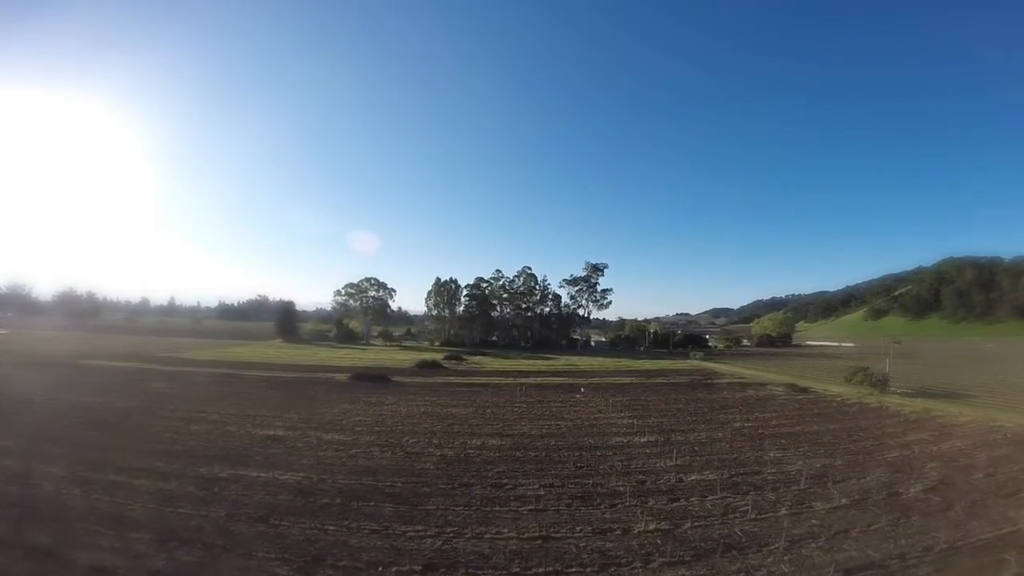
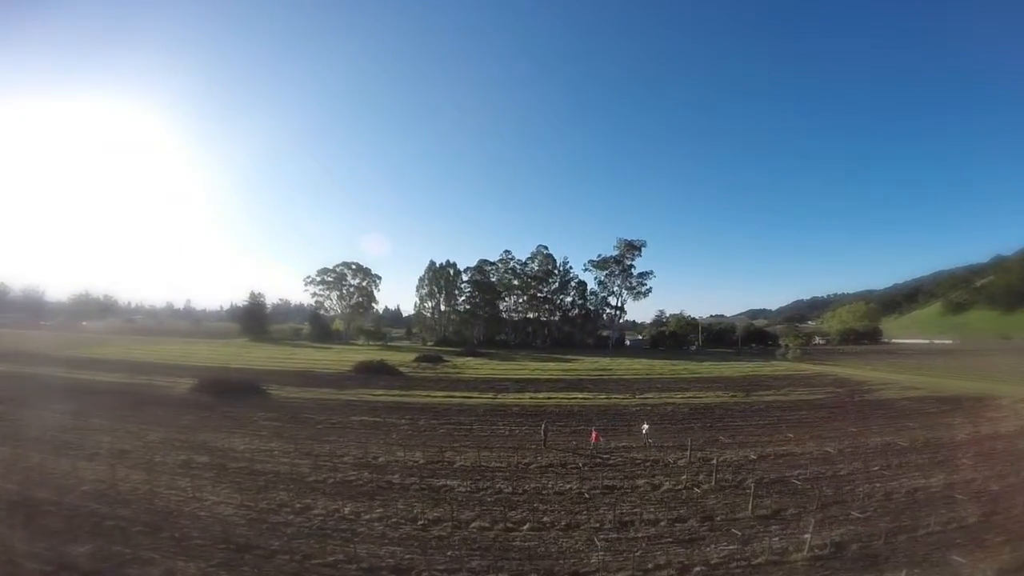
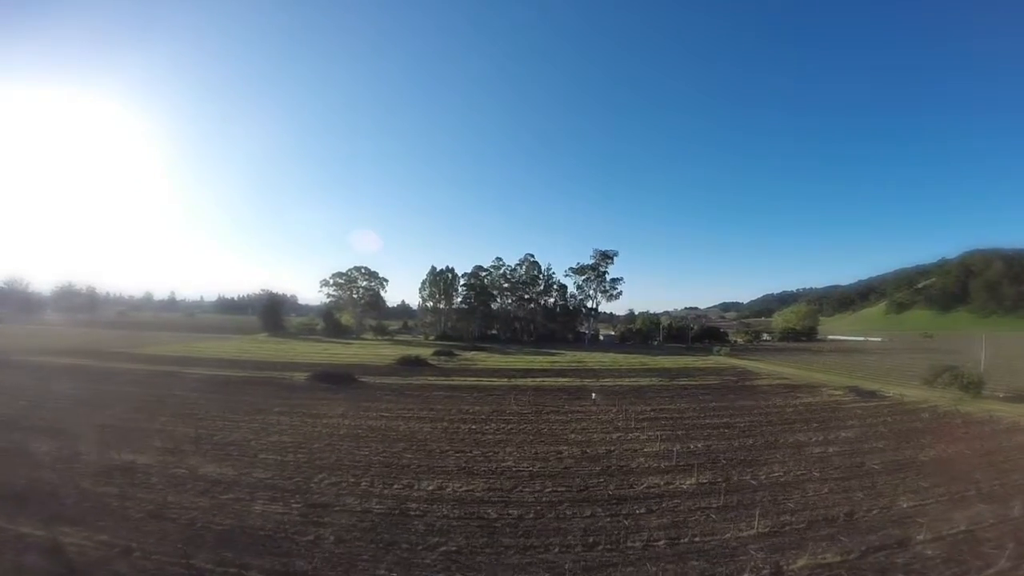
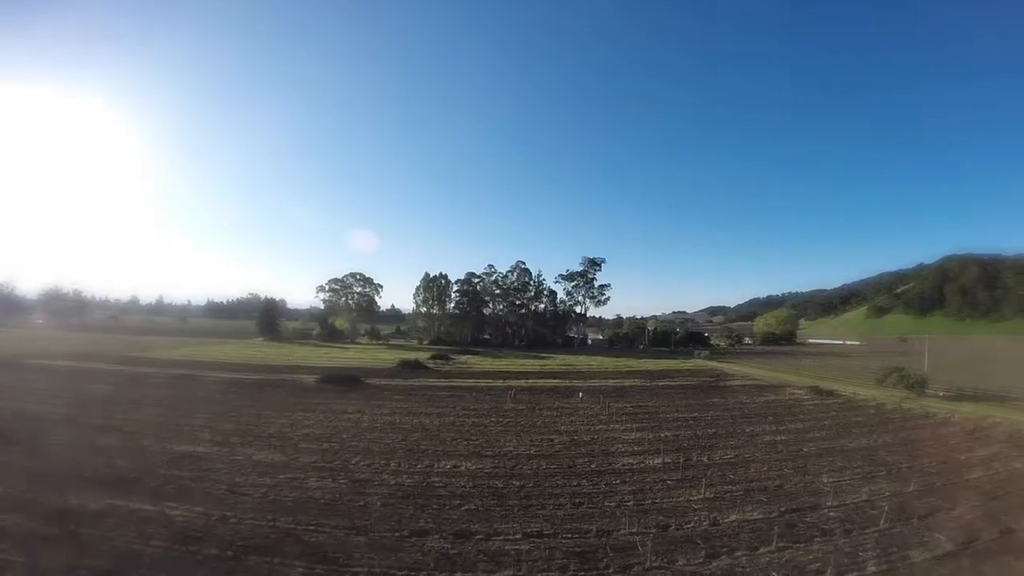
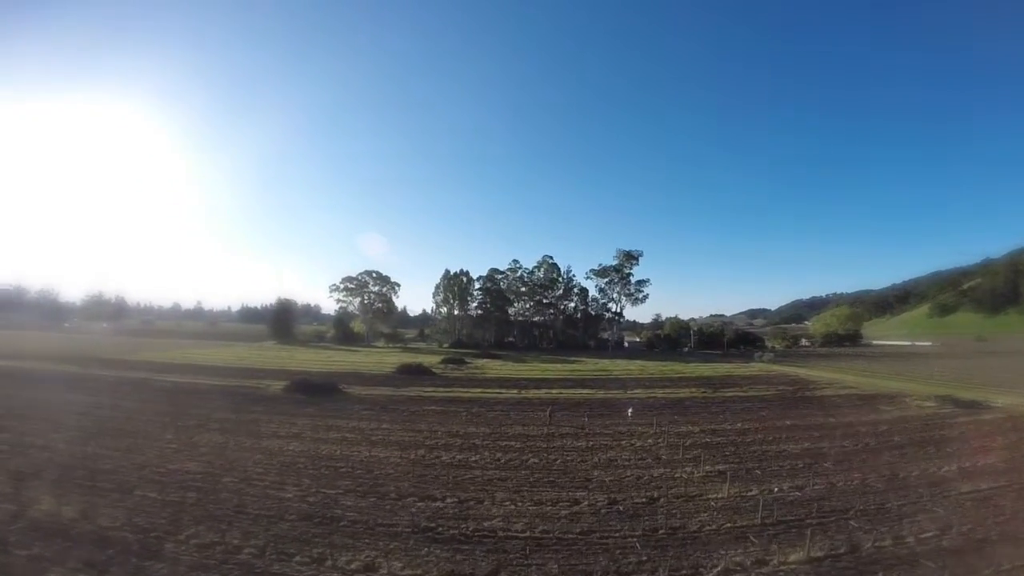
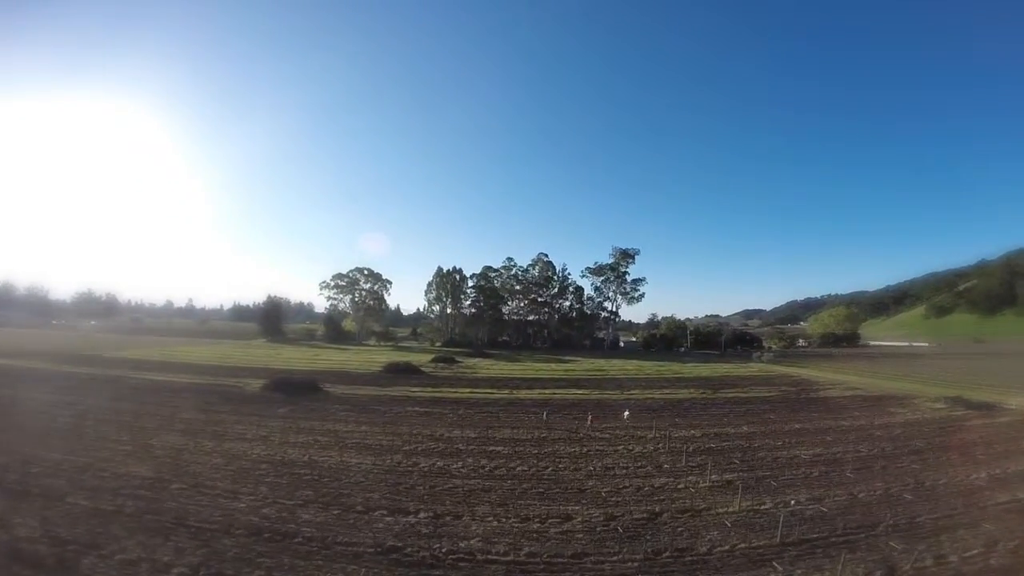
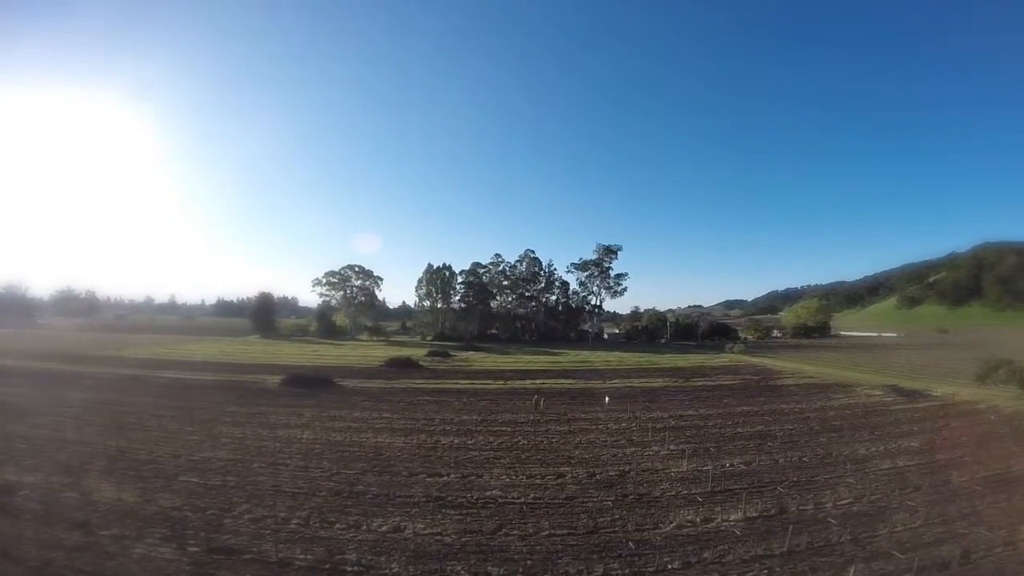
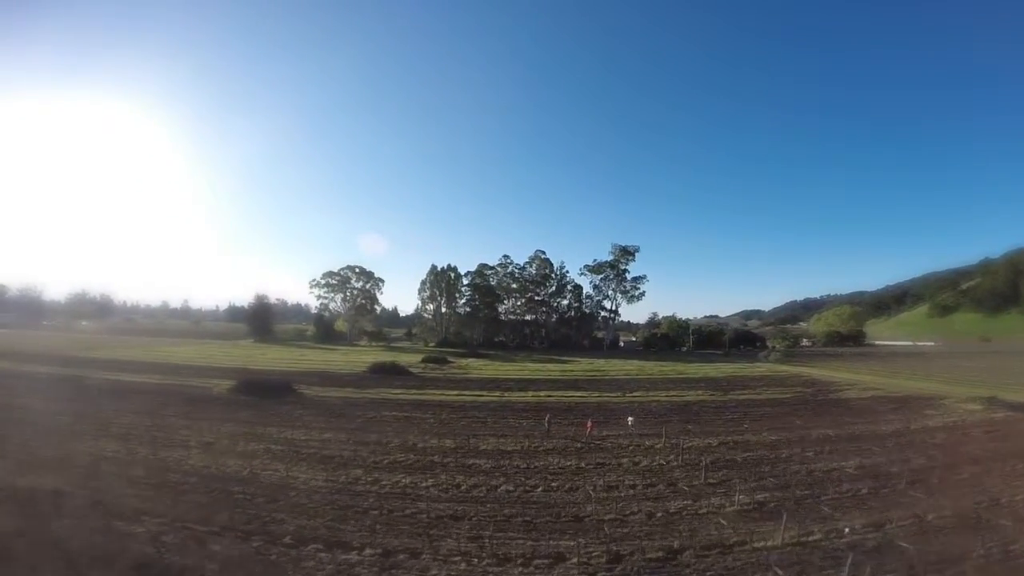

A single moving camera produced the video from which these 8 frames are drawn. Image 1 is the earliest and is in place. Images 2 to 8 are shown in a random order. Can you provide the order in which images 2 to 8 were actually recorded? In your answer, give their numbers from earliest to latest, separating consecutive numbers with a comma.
4, 3, 7, 5, 6, 8, 2
